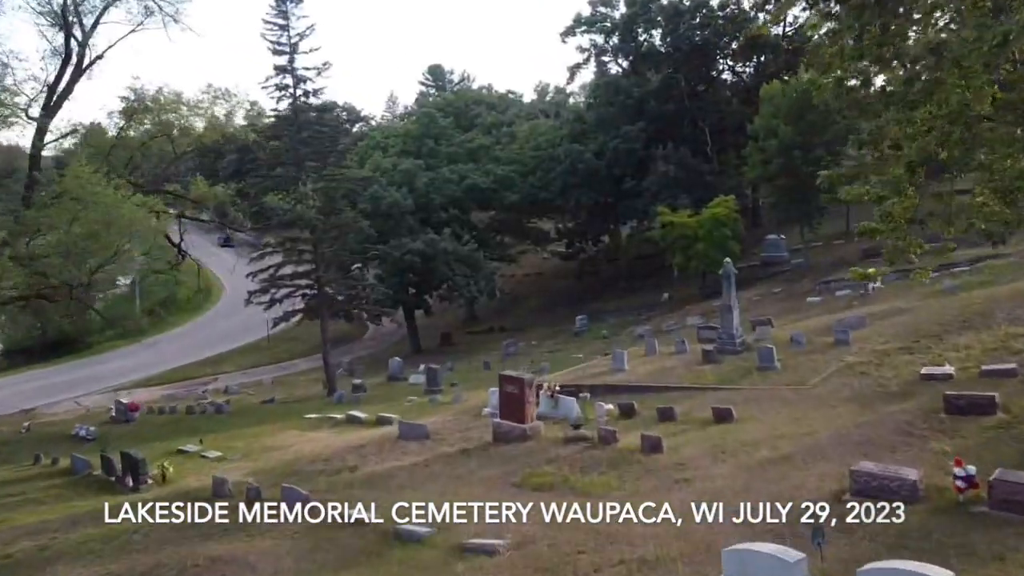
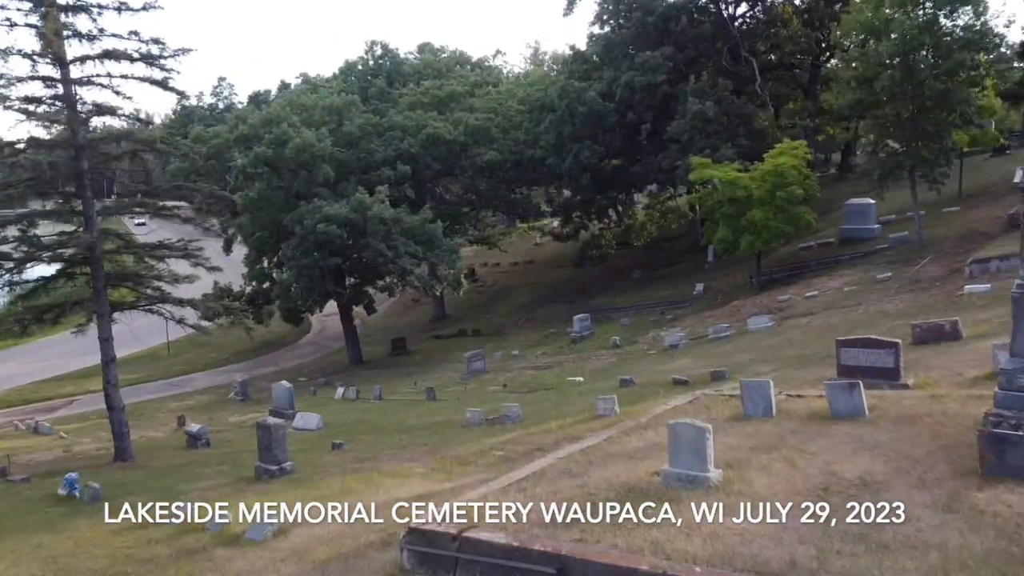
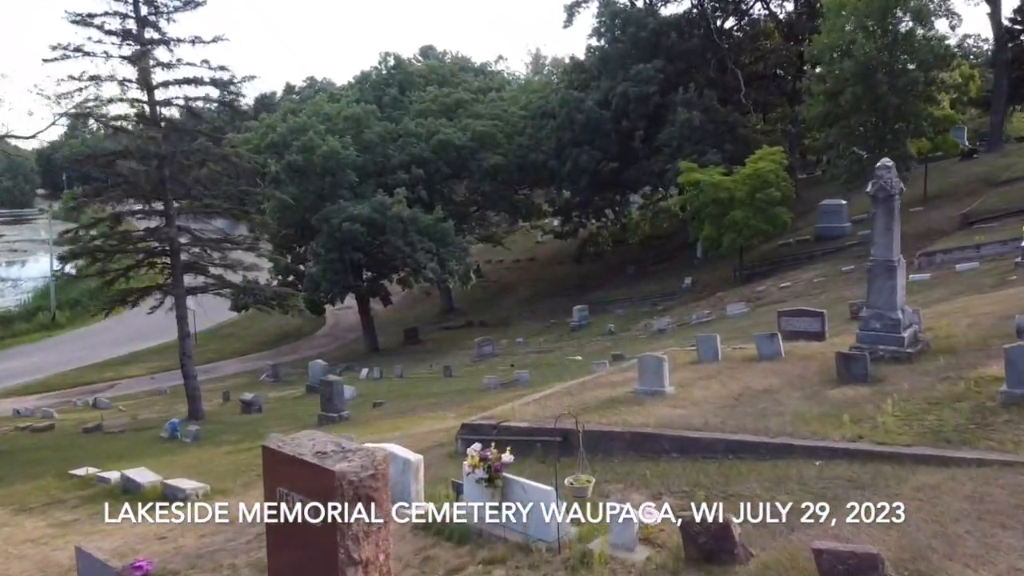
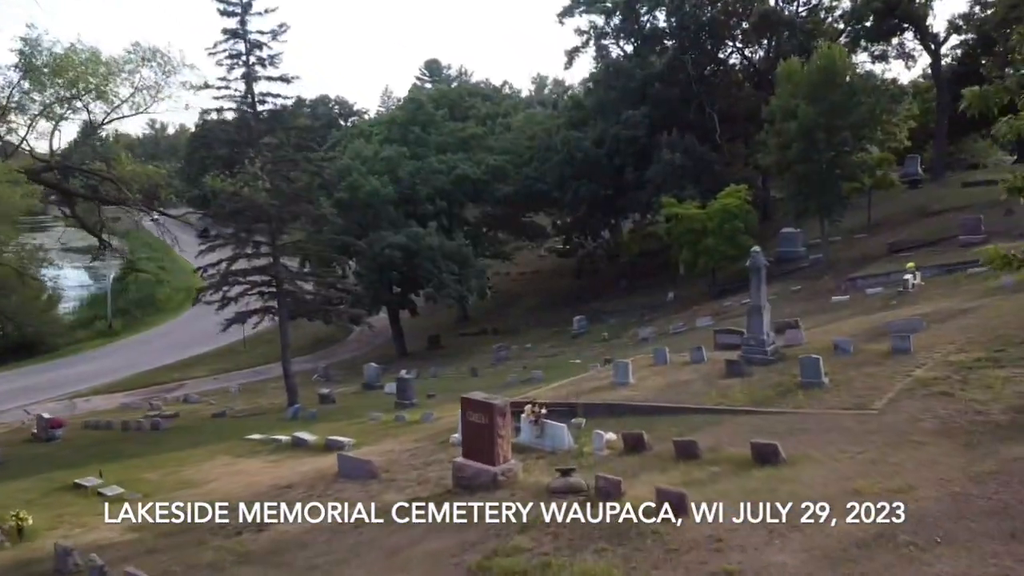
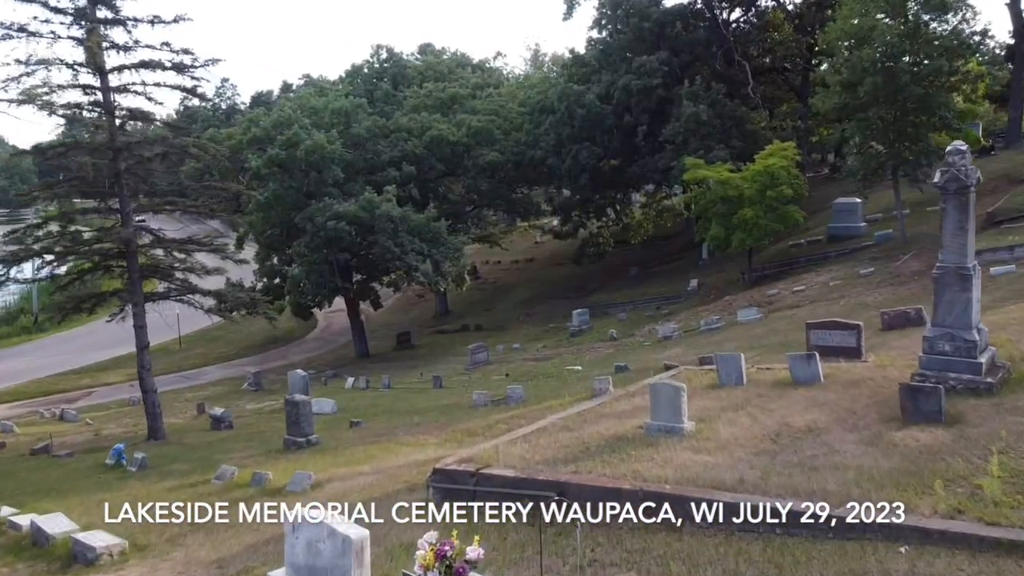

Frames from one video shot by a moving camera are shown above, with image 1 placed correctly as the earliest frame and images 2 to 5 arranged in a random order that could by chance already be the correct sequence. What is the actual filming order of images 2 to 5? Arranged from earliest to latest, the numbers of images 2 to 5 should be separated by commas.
4, 3, 5, 2
